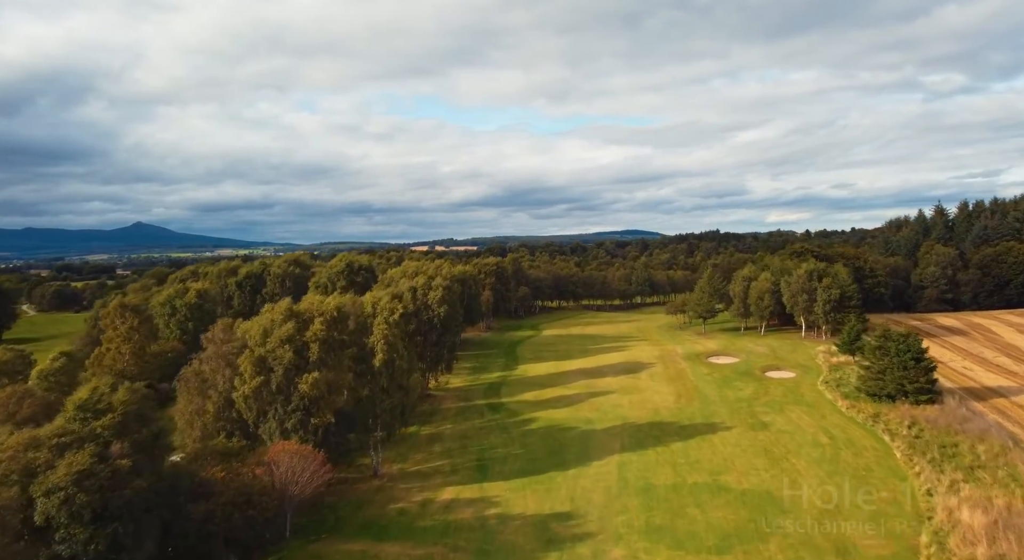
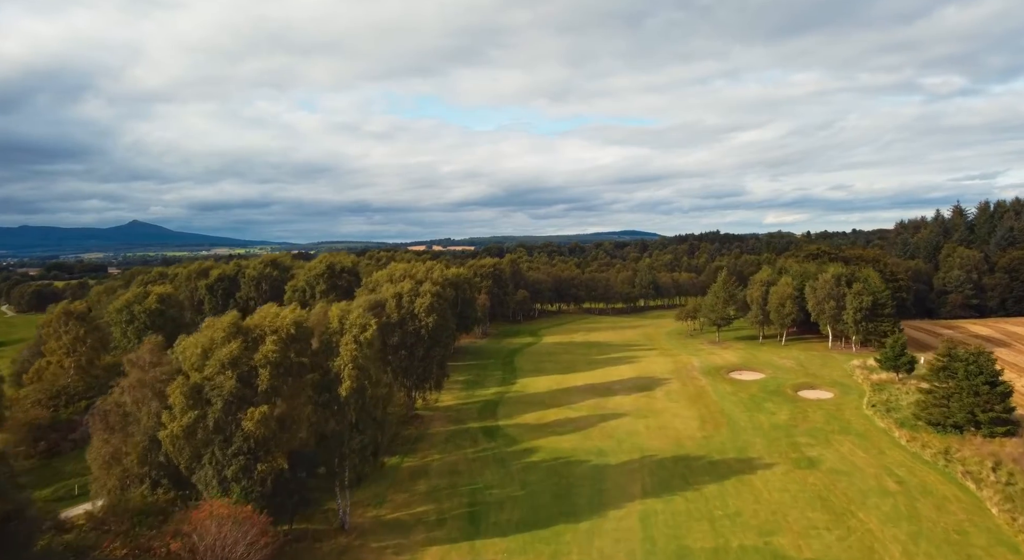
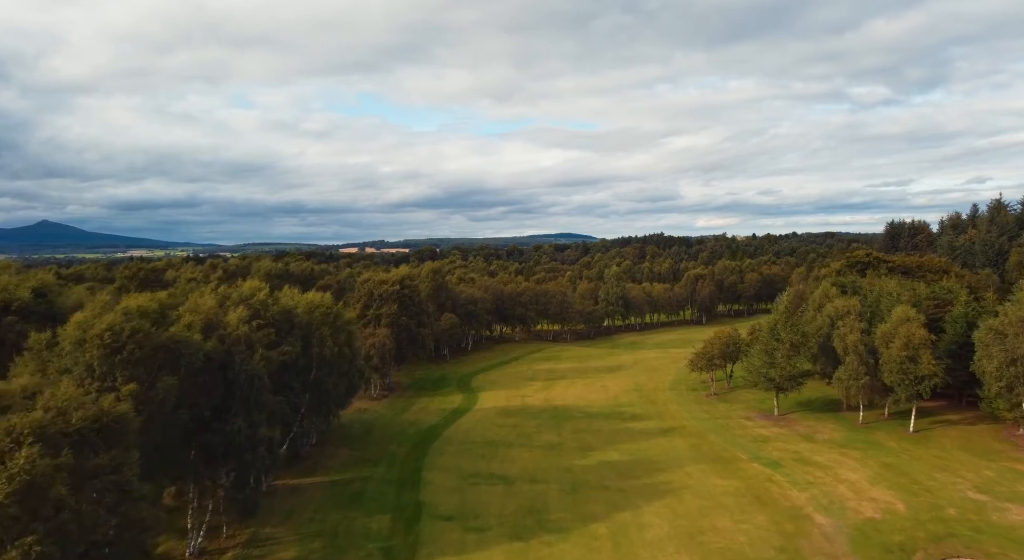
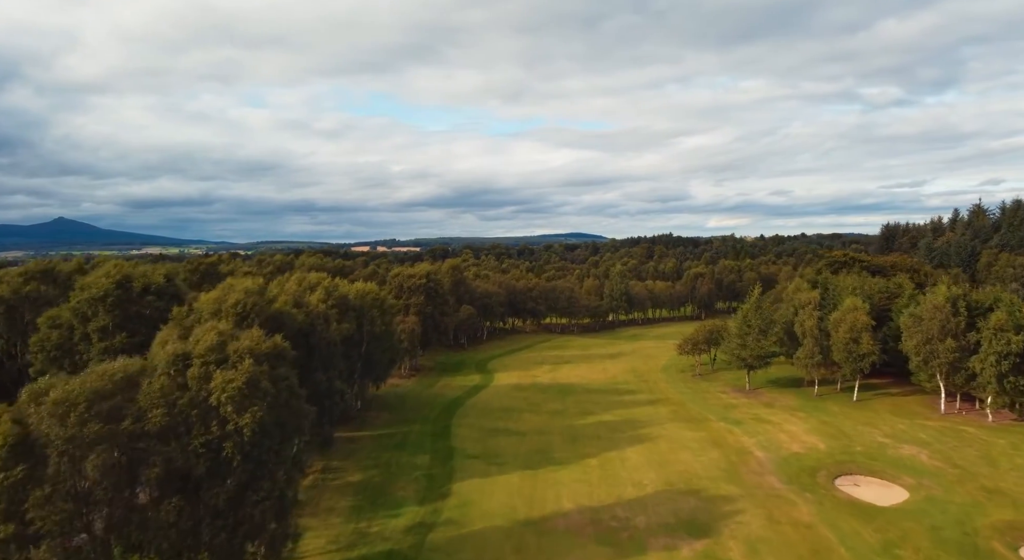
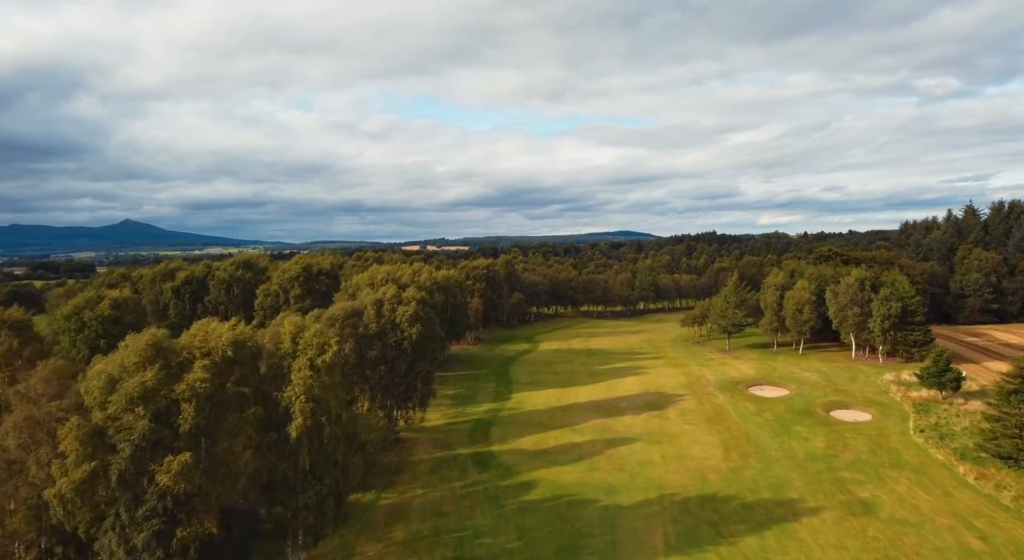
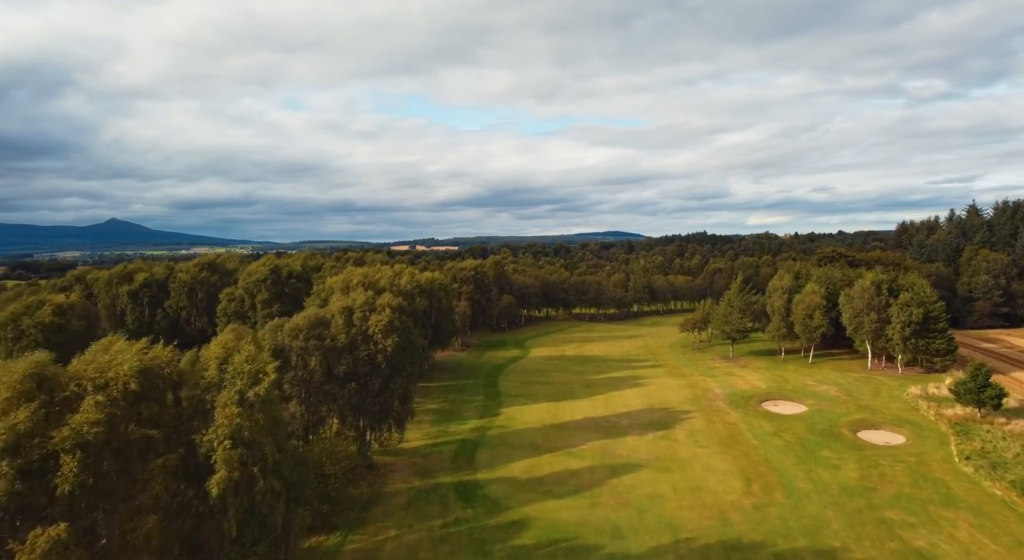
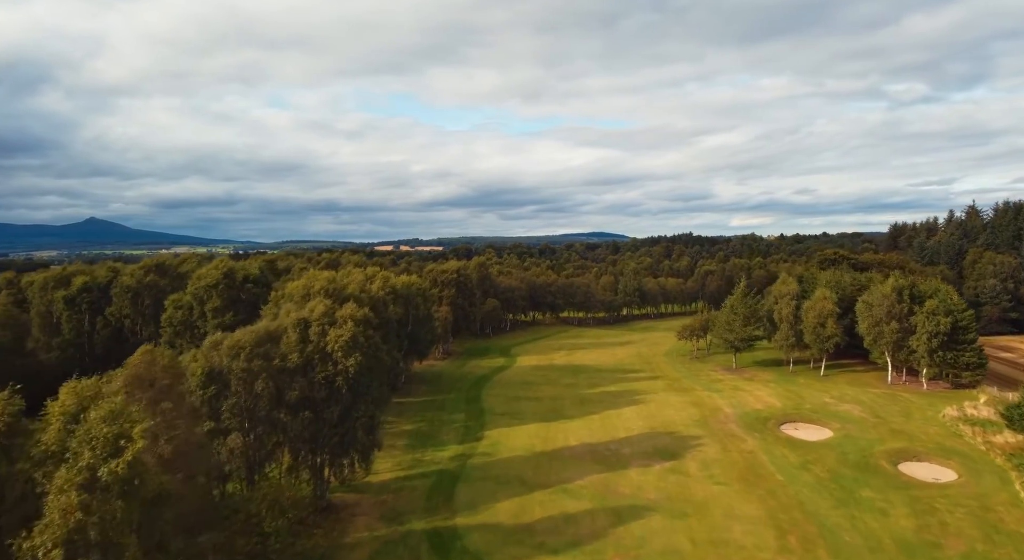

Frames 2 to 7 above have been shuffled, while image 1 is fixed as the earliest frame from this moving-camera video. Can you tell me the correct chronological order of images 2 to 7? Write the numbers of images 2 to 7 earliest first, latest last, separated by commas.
2, 5, 6, 7, 4, 3
